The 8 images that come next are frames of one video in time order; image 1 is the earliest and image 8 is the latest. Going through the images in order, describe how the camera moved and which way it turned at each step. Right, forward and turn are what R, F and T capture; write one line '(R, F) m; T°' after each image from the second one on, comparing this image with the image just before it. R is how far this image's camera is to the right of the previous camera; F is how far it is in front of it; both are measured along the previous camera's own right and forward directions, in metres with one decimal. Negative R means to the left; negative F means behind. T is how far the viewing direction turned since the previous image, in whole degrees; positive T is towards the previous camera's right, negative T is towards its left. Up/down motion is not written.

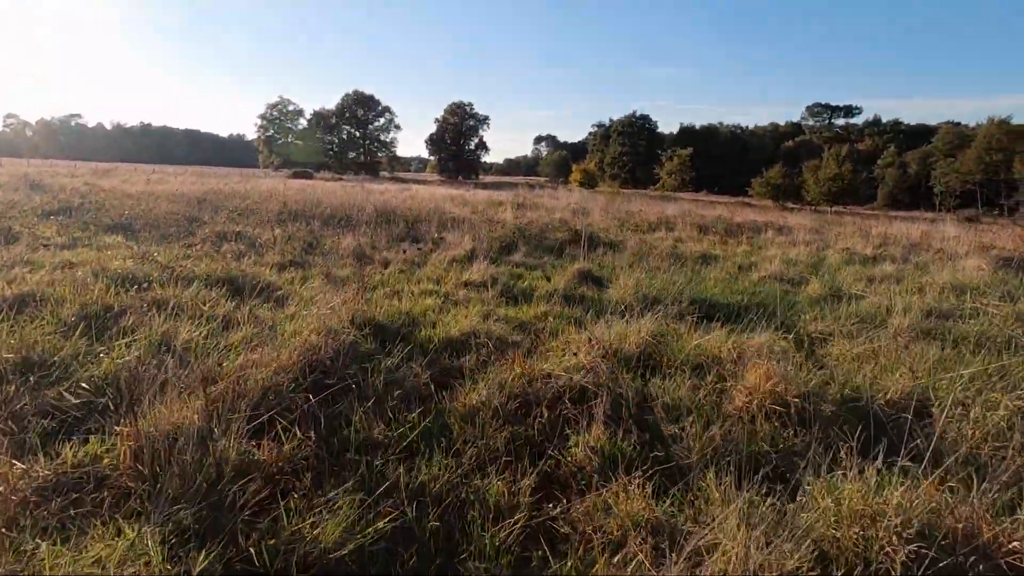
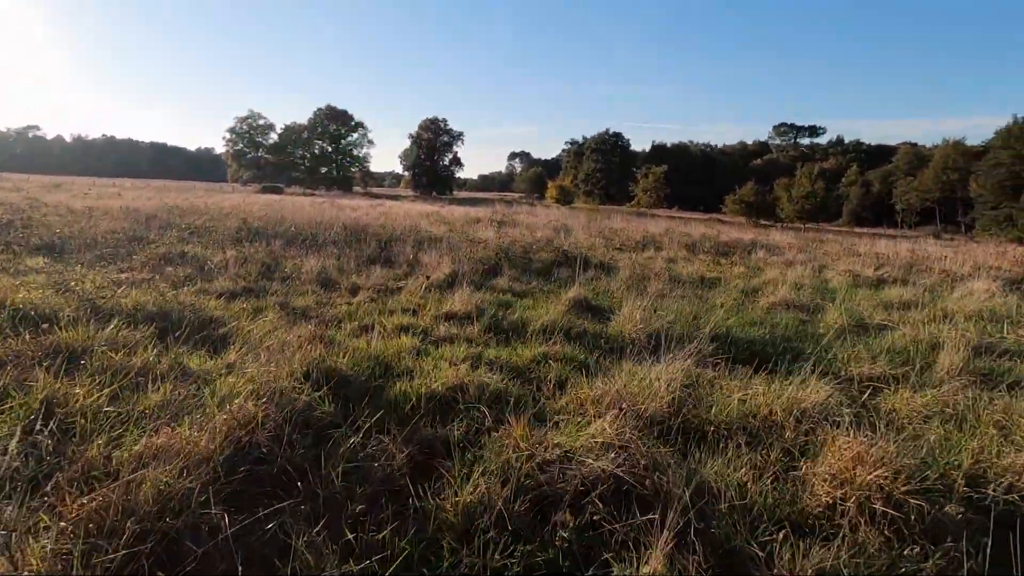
(-0.1, +0.7) m; +3°
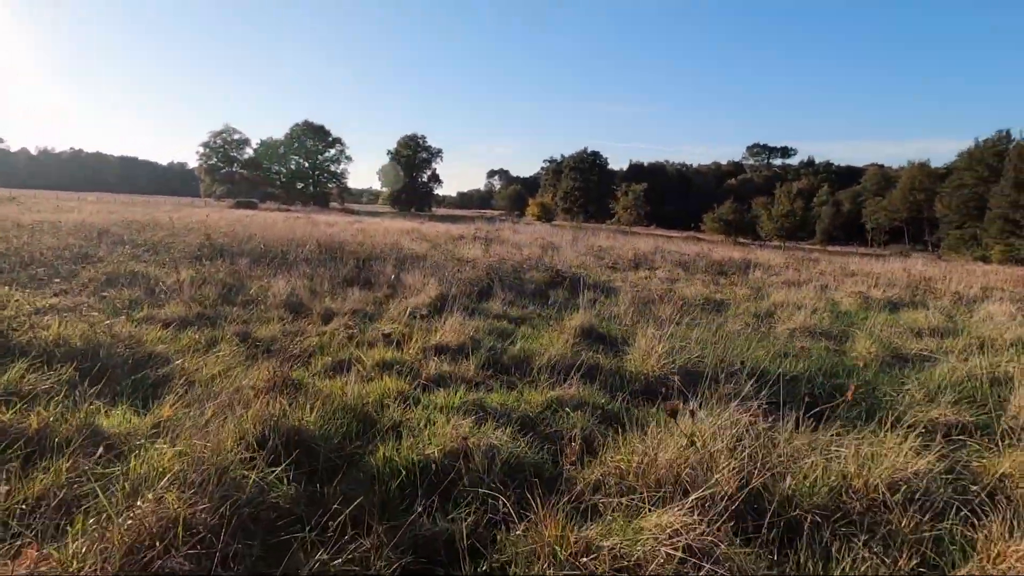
(-0.2, +0.6) m; +2°
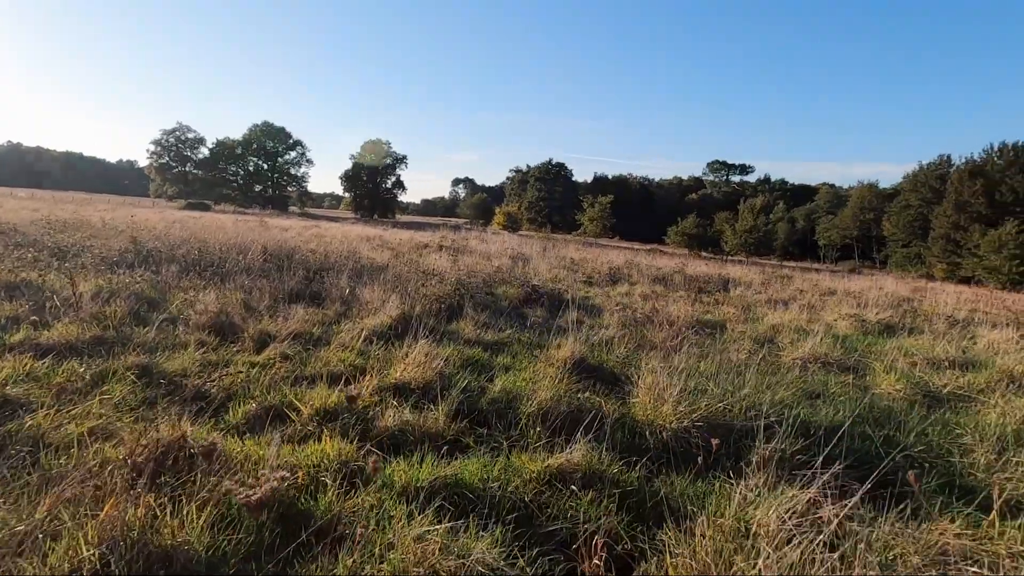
(-0.1, +0.8) m; +4°
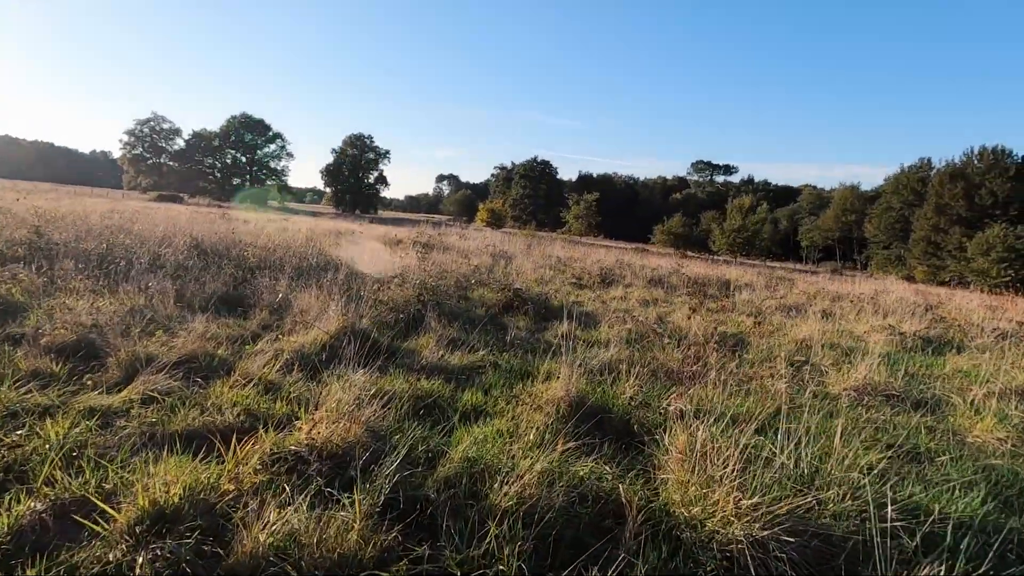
(+0.1, +1.2) m; +2°
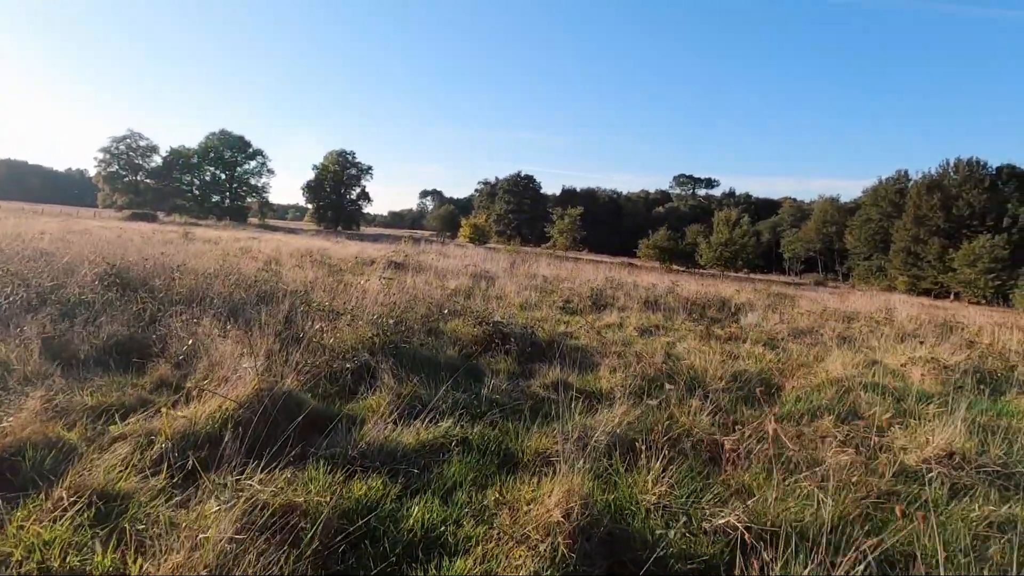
(+0.1, +1.0) m; +2°
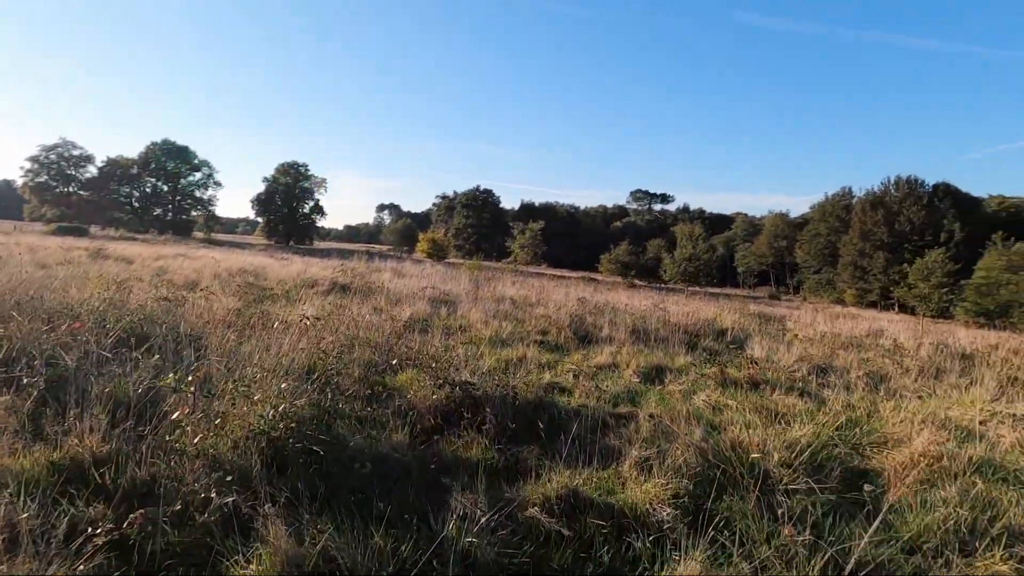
(-0.1, +1.4) m; +4°
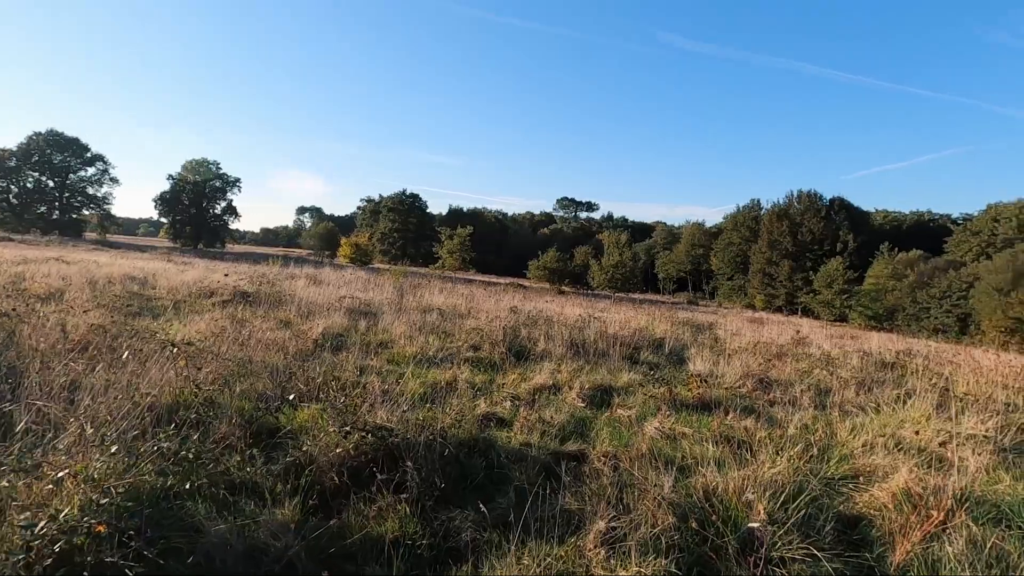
(0.0, +0.7) m; +8°
